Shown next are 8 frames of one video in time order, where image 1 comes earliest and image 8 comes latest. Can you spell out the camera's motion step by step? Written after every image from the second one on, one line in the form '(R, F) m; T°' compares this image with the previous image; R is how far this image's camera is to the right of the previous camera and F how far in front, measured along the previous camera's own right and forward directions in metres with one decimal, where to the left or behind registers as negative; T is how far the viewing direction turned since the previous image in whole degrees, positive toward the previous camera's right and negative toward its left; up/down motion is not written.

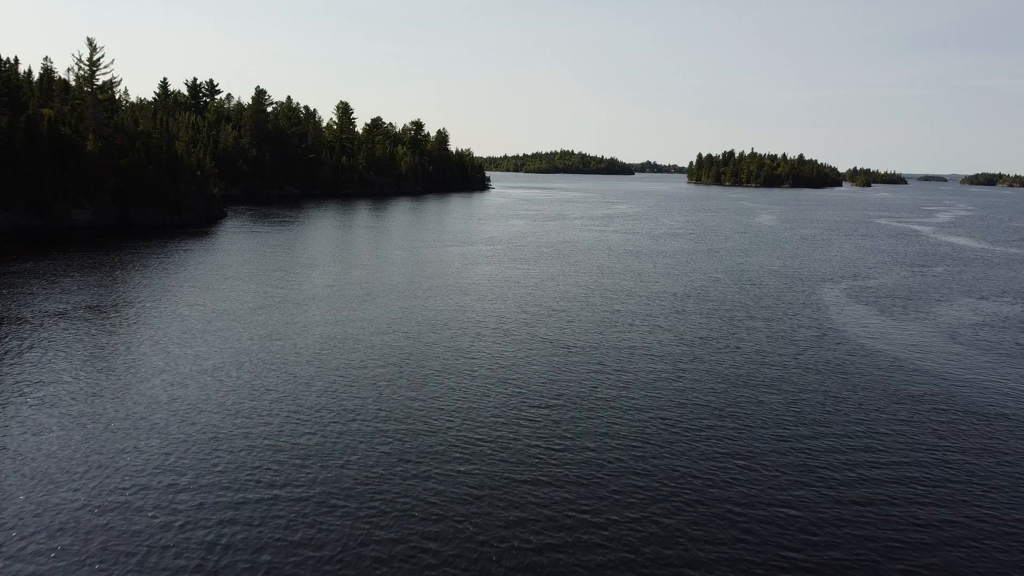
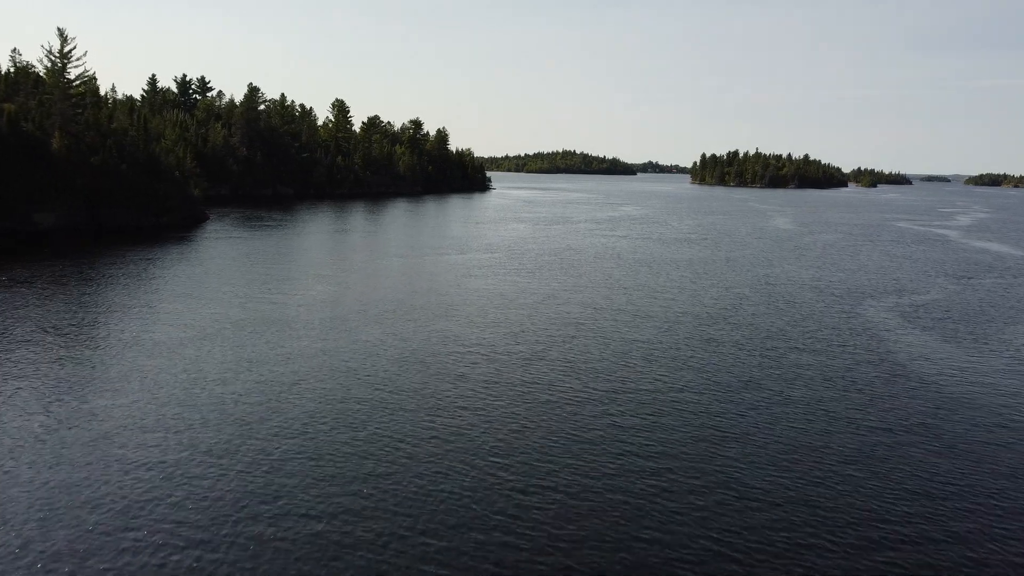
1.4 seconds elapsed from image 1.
(+0.2, +6.2) m; 0°
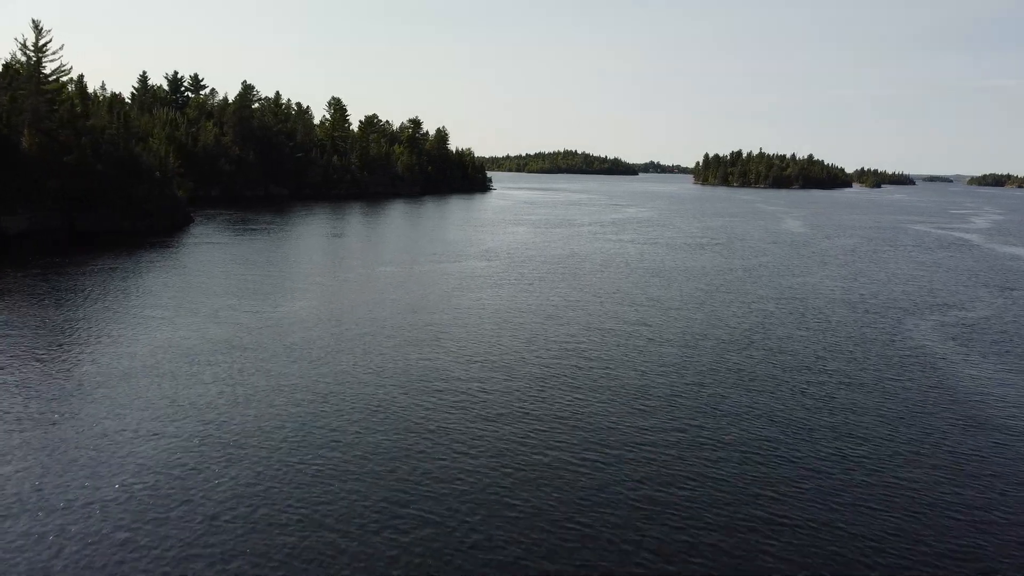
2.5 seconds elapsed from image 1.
(+0.1, +4.8) m; 0°
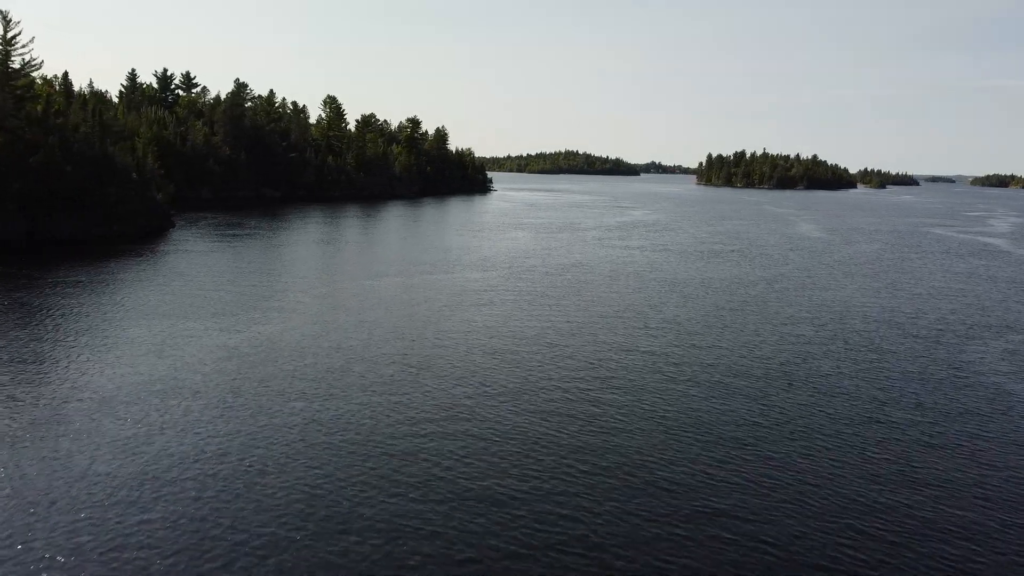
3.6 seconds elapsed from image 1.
(+0.1, +5.3) m; 0°
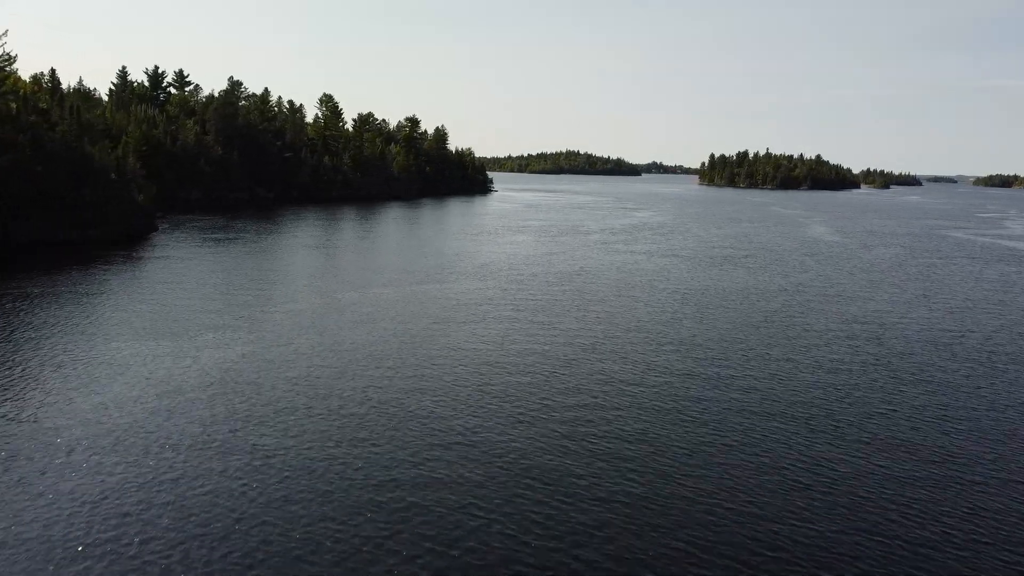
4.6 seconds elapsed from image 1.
(+0.1, +4.3) m; 0°
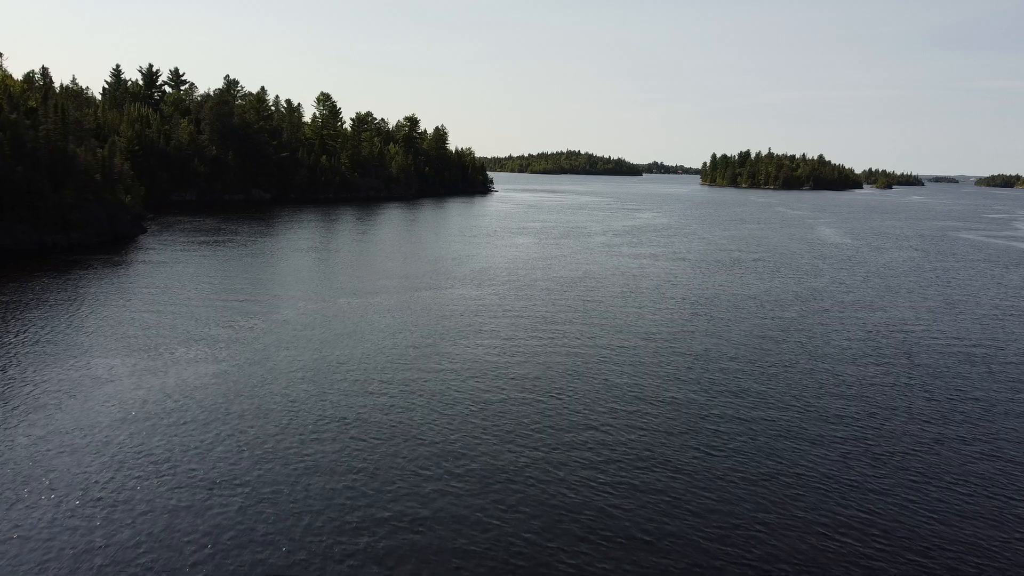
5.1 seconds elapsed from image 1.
(+0.1, +2.7) m; 0°
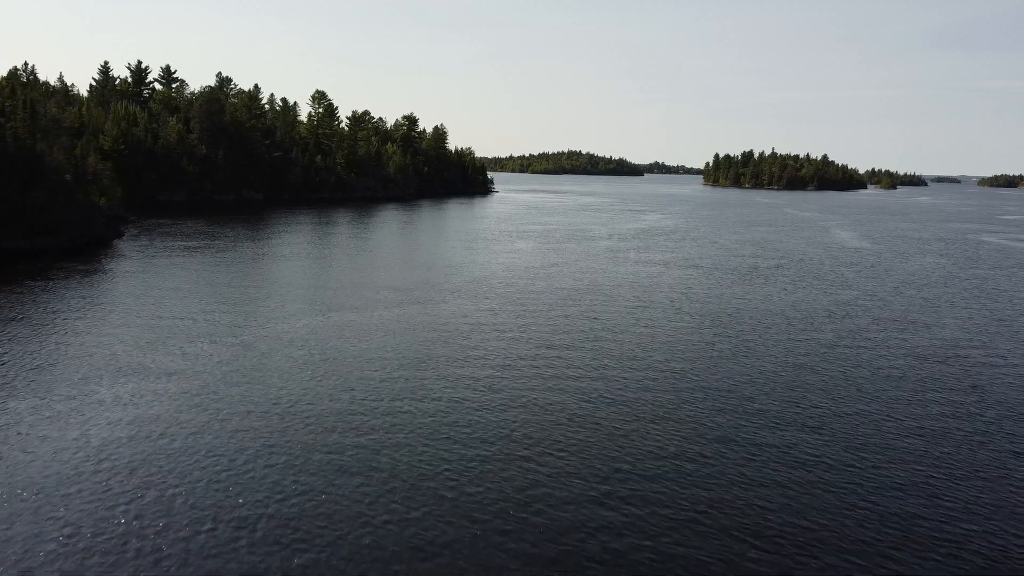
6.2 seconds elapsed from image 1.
(+0.1, +4.8) m; 0°
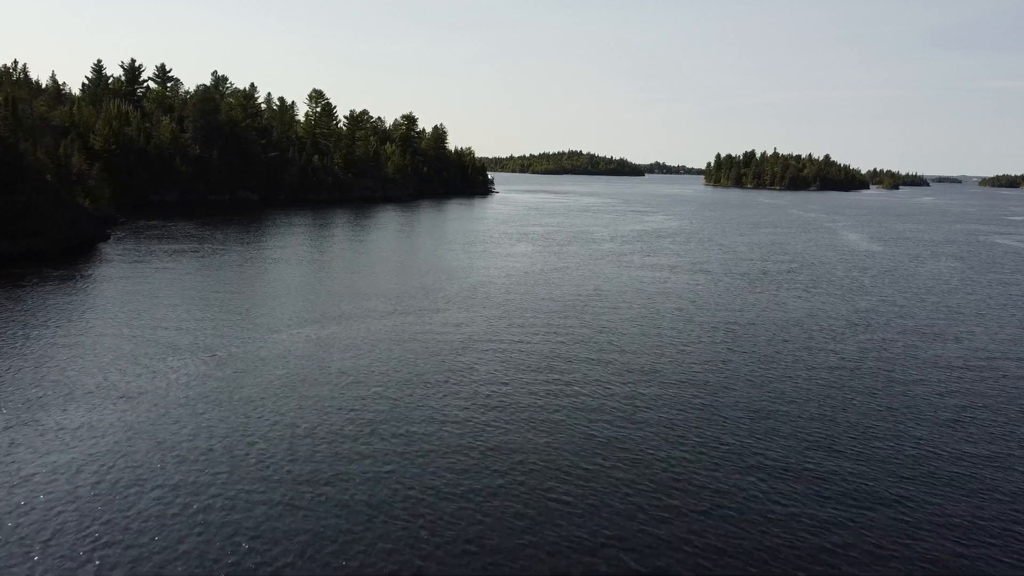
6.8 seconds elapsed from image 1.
(0.0, +2.6) m; 0°
